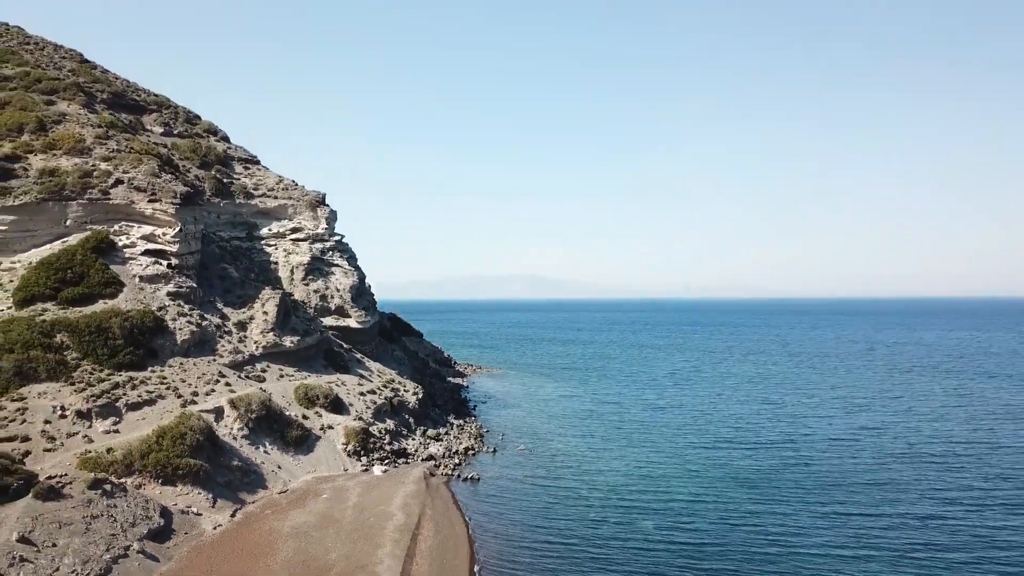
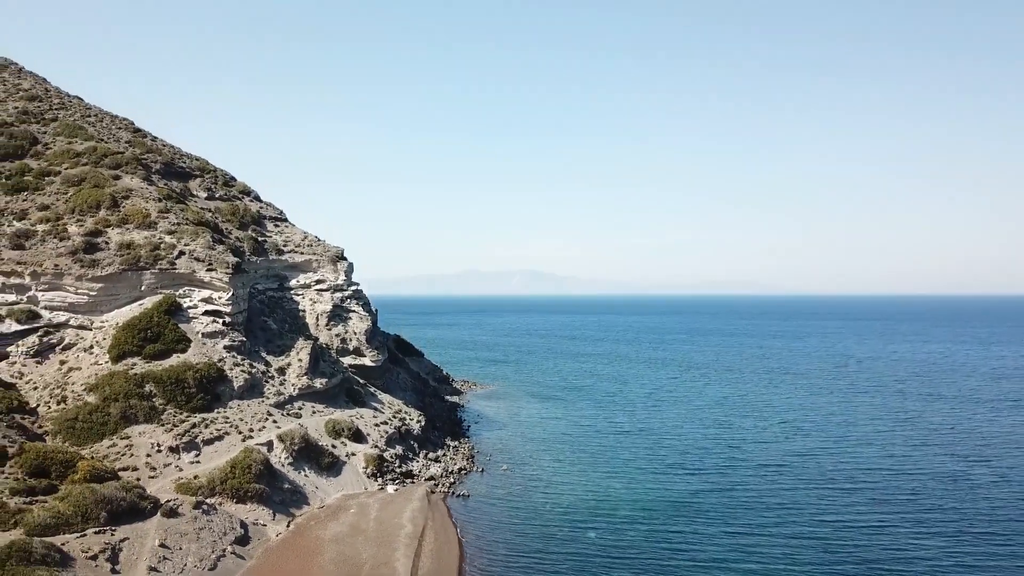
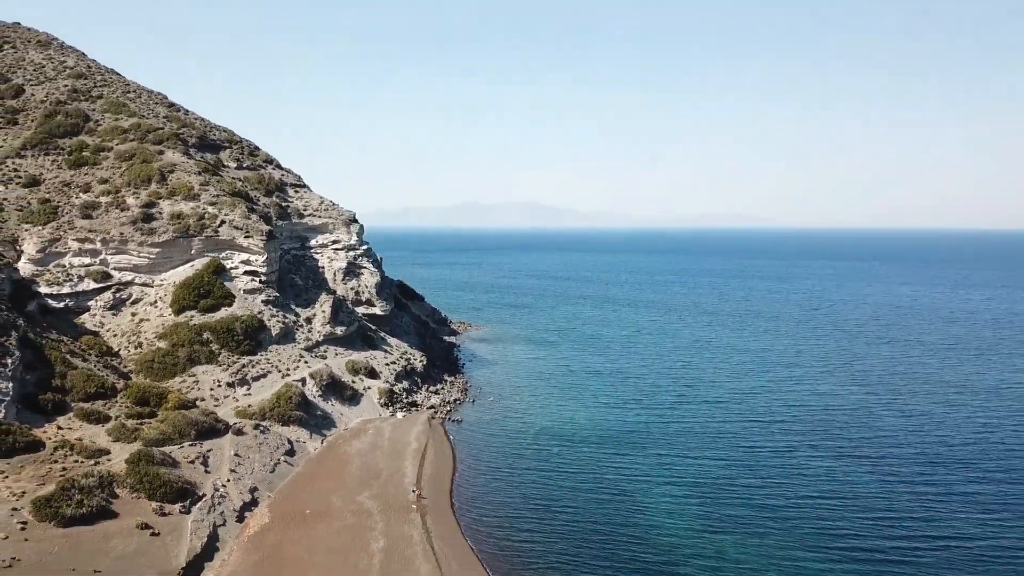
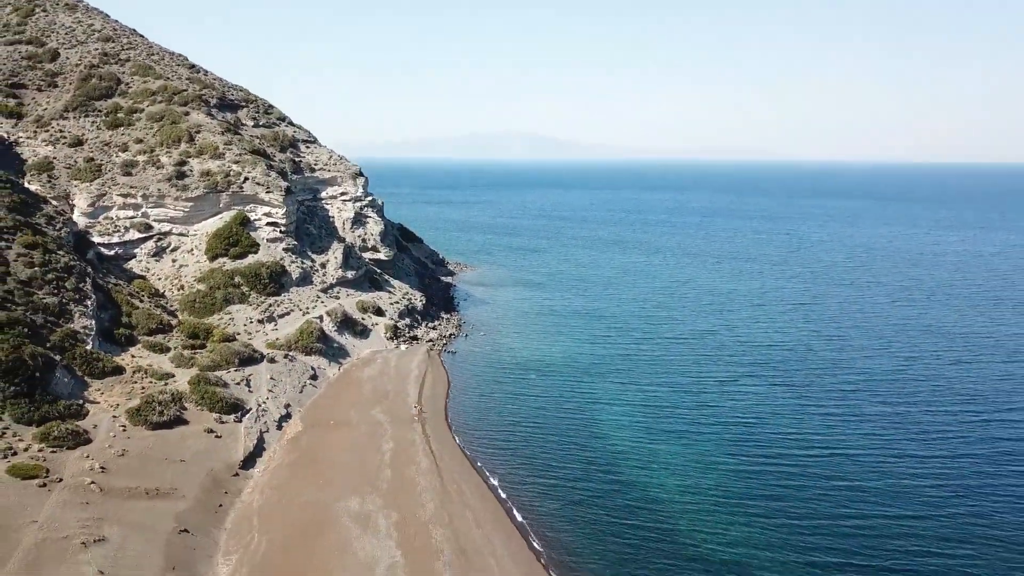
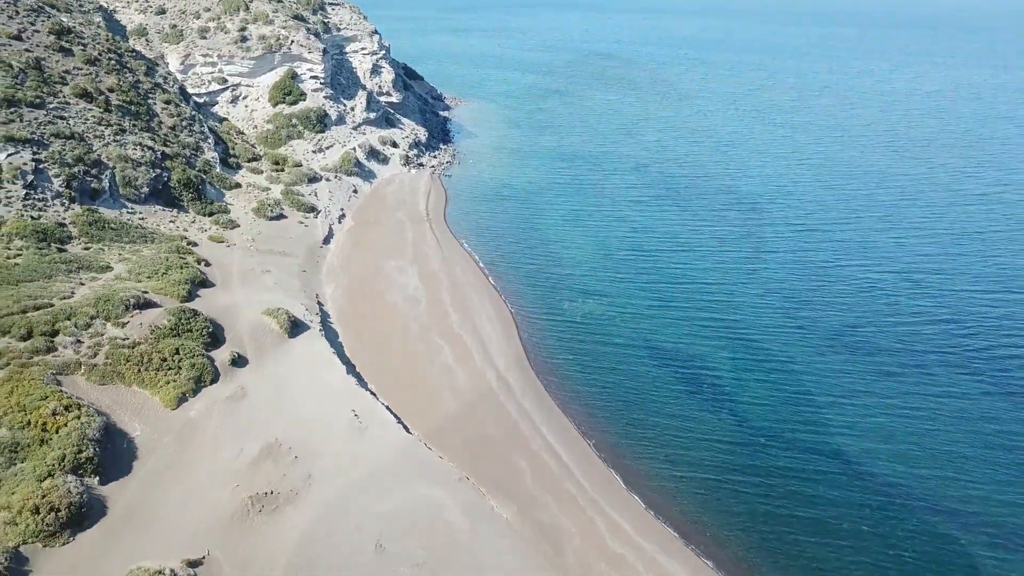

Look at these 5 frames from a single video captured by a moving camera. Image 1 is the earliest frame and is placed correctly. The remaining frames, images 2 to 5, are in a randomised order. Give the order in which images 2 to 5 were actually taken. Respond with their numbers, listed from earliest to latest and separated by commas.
2, 3, 4, 5
